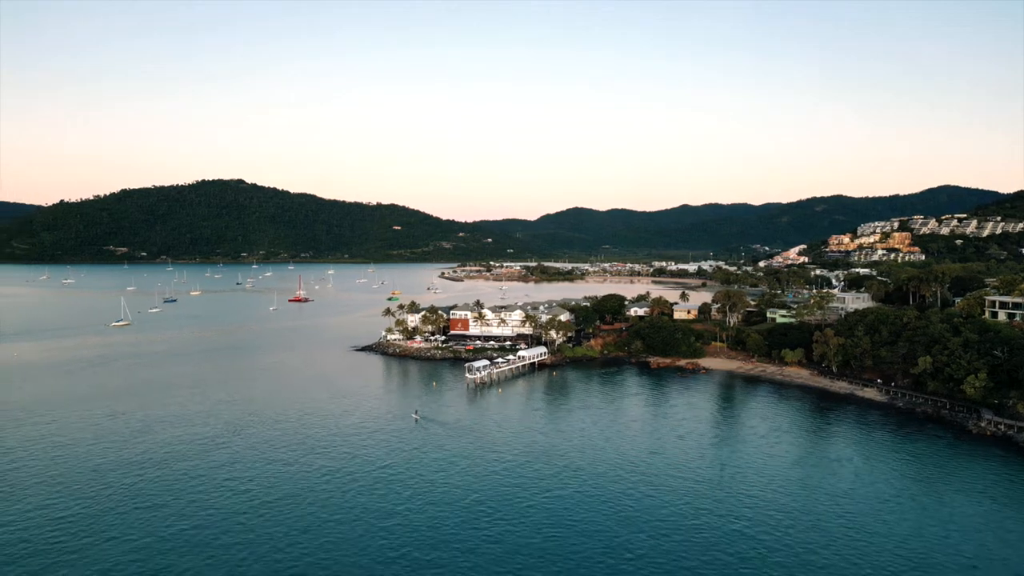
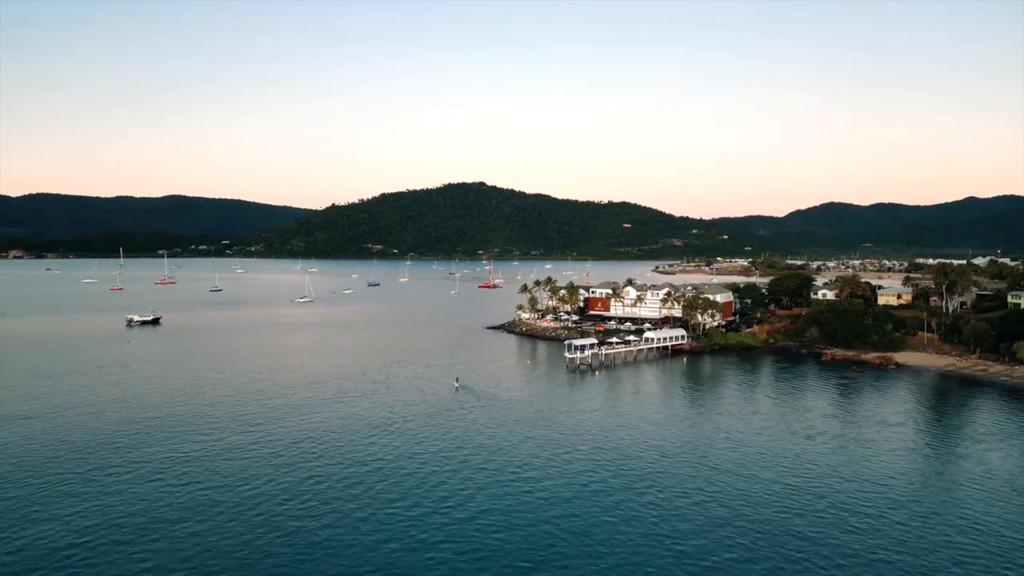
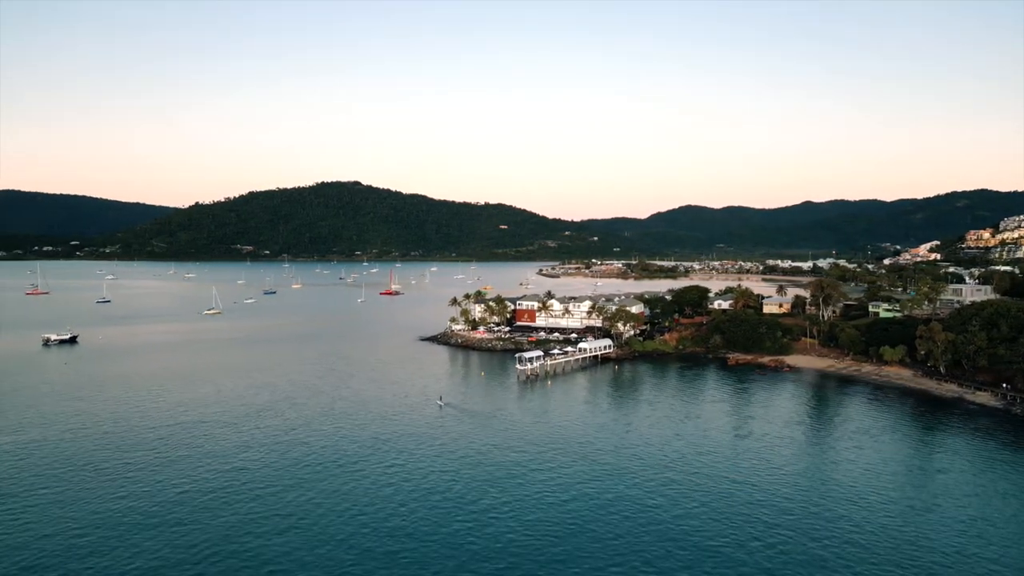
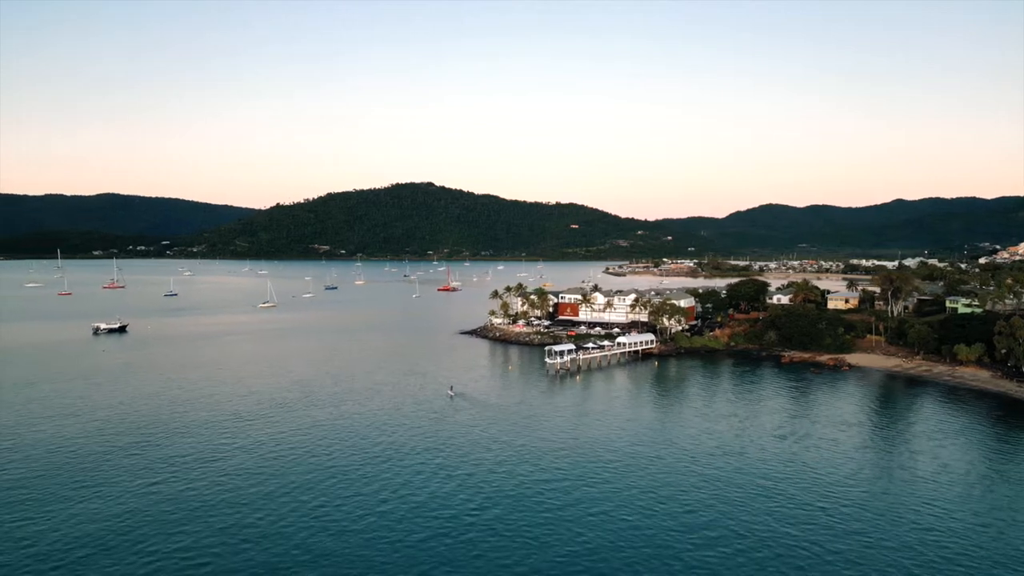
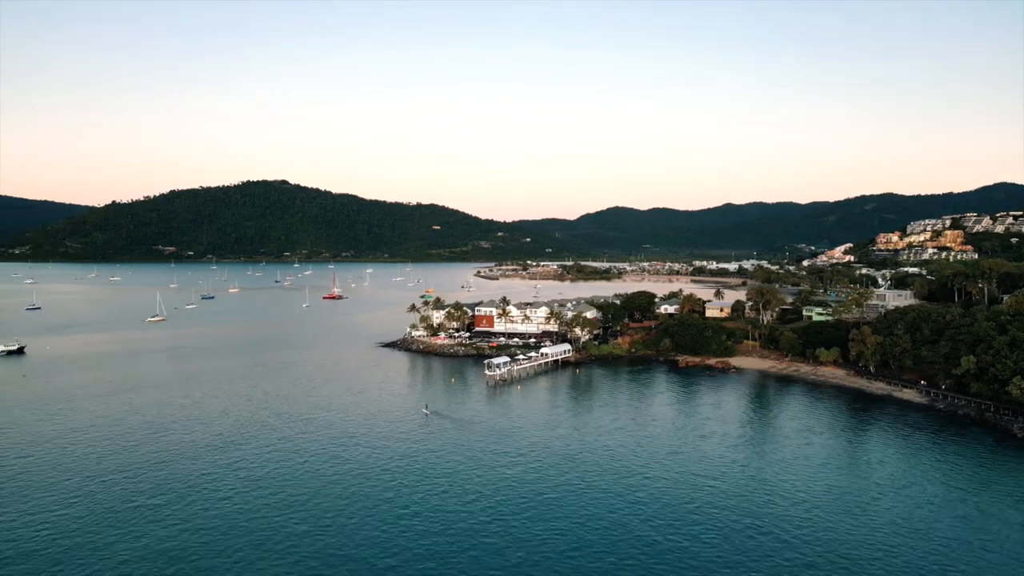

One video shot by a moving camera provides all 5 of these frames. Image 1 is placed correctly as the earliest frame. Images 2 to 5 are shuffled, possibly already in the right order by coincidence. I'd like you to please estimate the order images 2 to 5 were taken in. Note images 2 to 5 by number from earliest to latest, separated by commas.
5, 3, 4, 2
